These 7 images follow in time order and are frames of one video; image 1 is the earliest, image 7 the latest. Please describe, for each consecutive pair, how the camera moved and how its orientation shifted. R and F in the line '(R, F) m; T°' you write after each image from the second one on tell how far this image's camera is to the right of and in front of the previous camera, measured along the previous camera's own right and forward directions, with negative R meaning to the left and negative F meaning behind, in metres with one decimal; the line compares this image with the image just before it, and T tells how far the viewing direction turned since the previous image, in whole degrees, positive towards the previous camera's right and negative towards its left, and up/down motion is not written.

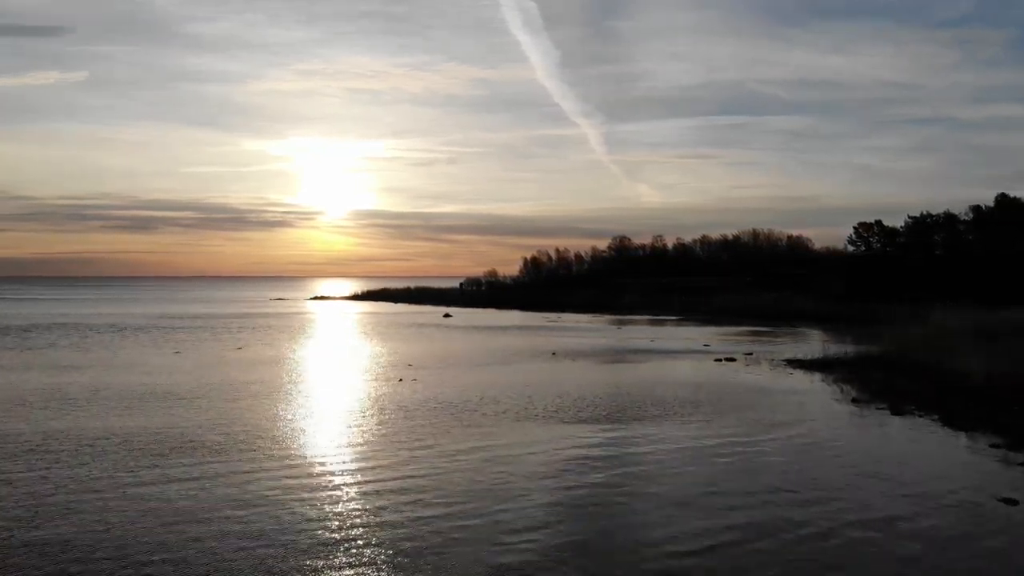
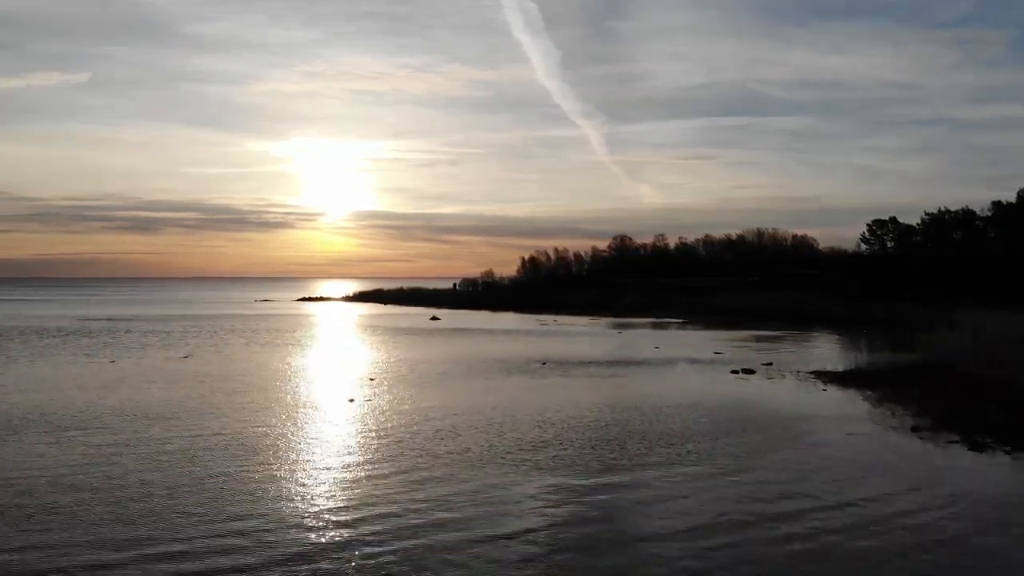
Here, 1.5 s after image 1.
(+0.4, +3.0) m; 0°
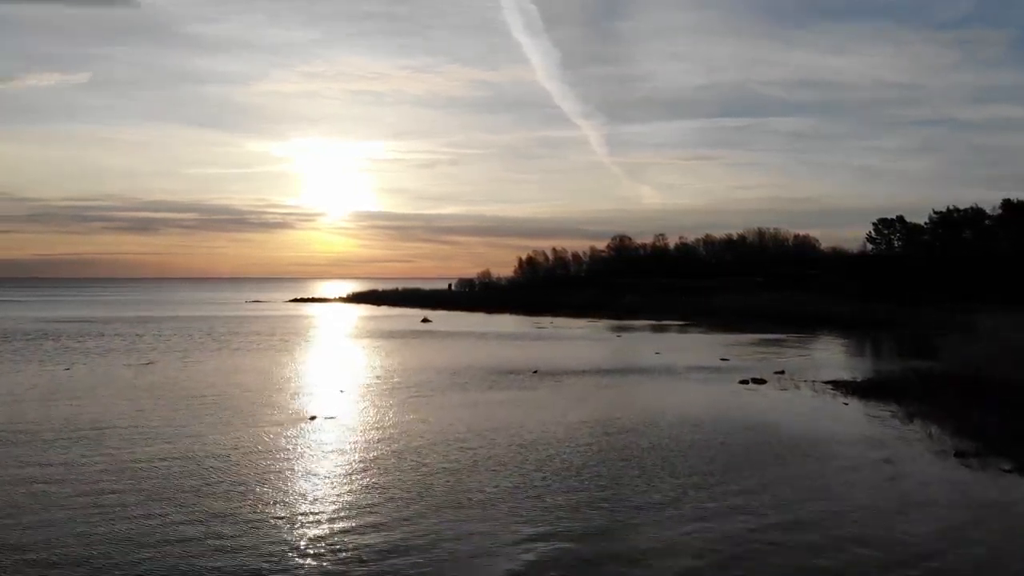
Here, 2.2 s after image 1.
(+0.3, +1.7) m; 0°
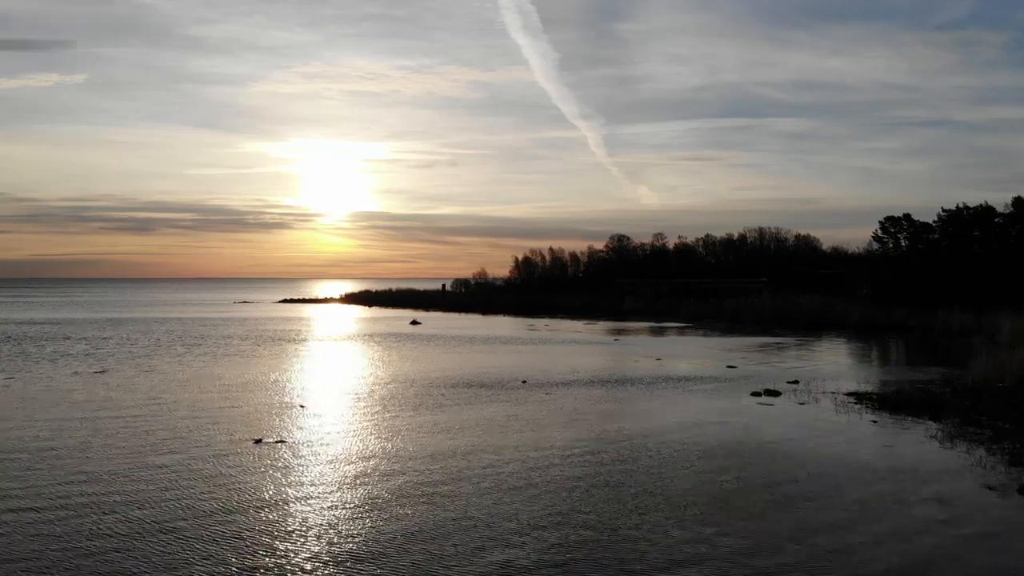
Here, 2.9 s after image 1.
(+0.3, +1.8) m; 0°
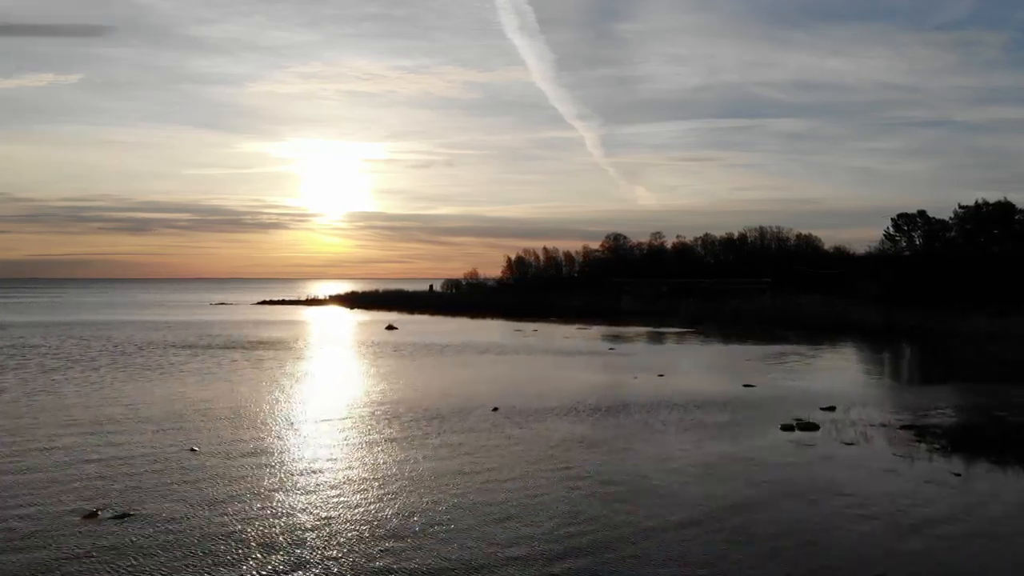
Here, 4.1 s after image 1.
(+0.5, +3.3) m; 0°
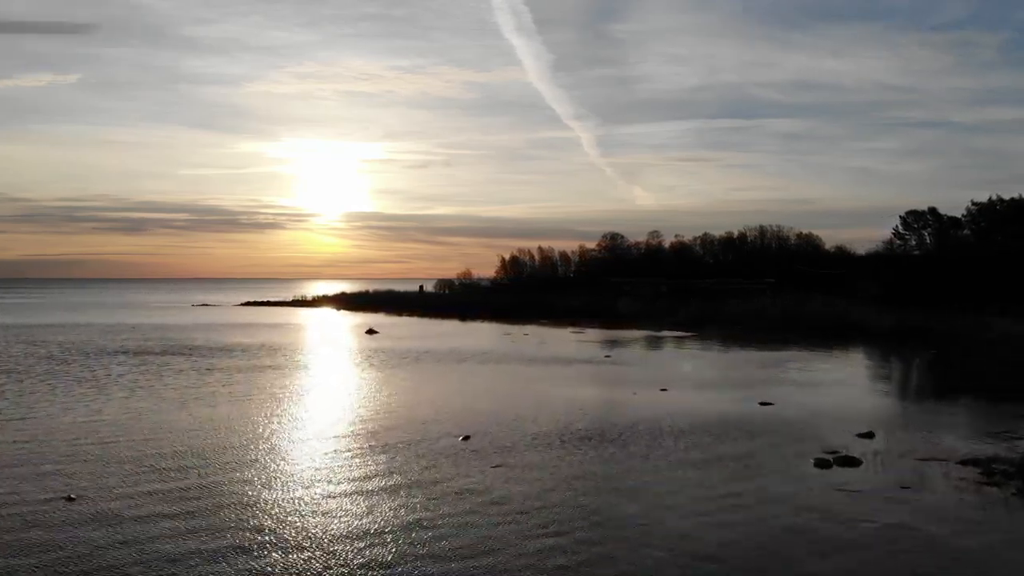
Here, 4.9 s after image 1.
(+0.3, +2.3) m; 0°
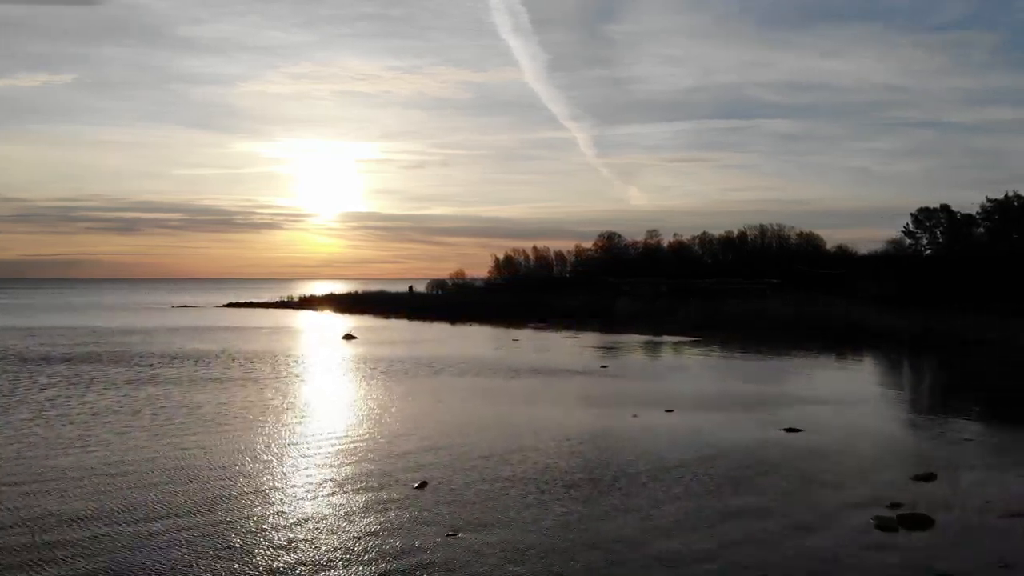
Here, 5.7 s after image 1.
(+0.3, +2.4) m; 0°
